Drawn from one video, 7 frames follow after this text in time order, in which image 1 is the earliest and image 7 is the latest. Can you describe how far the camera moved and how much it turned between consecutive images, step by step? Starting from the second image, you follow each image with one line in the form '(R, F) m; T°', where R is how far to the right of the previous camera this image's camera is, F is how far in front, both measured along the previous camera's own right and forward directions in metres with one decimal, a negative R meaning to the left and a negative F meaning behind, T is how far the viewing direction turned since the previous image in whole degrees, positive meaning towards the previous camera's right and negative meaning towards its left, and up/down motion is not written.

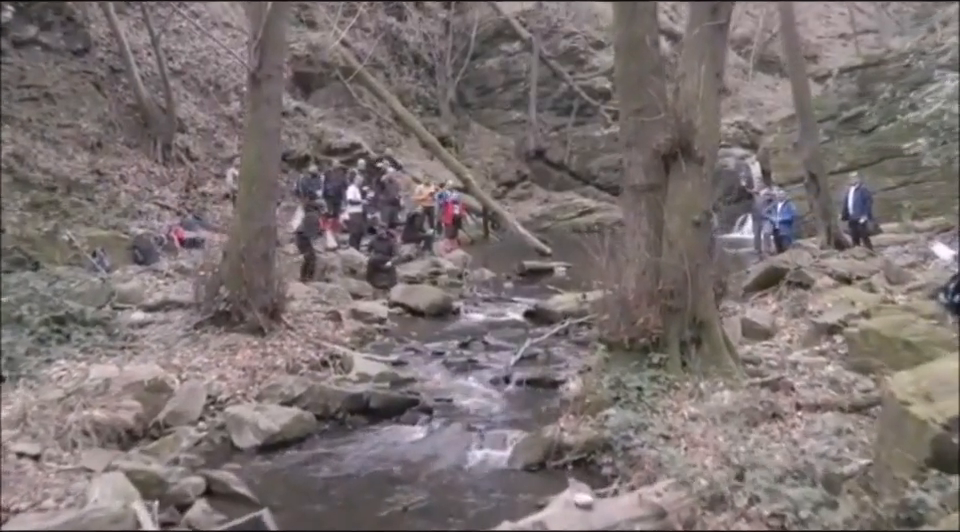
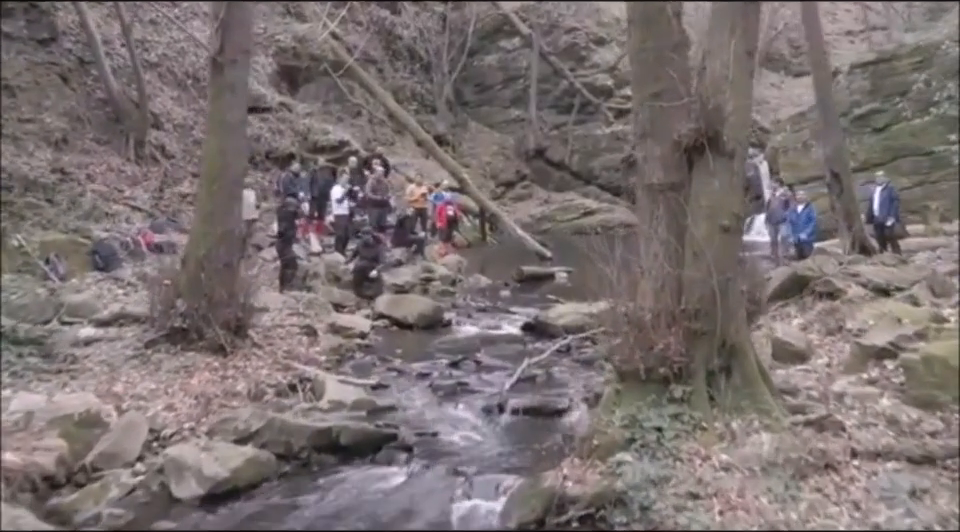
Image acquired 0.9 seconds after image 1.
(+0.1, +1.3) m; 0°
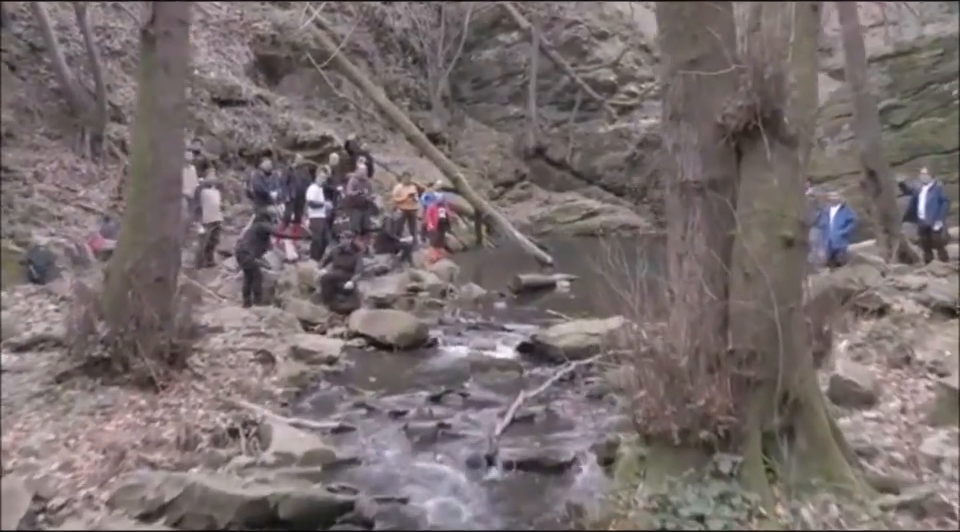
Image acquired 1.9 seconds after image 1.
(+0.1, +1.8) m; 0°
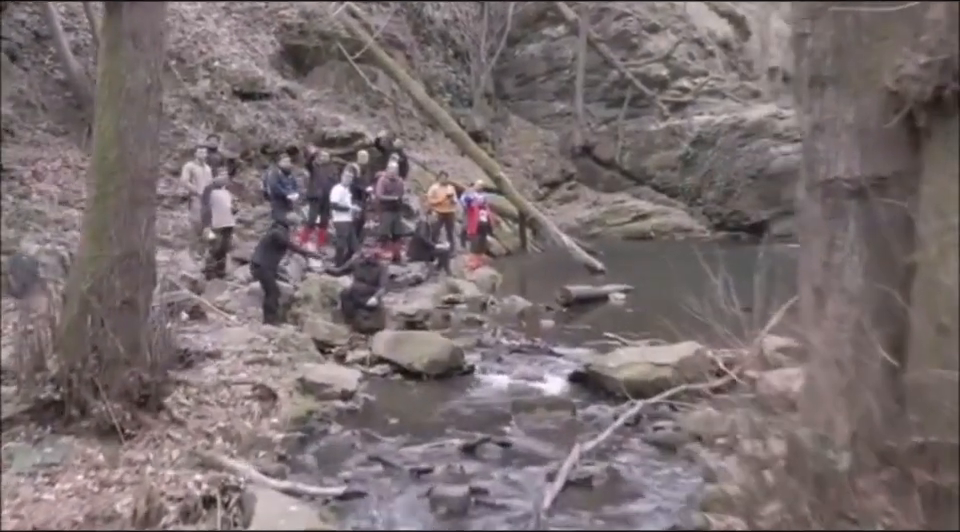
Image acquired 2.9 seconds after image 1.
(0.0, +1.7) m; -3°
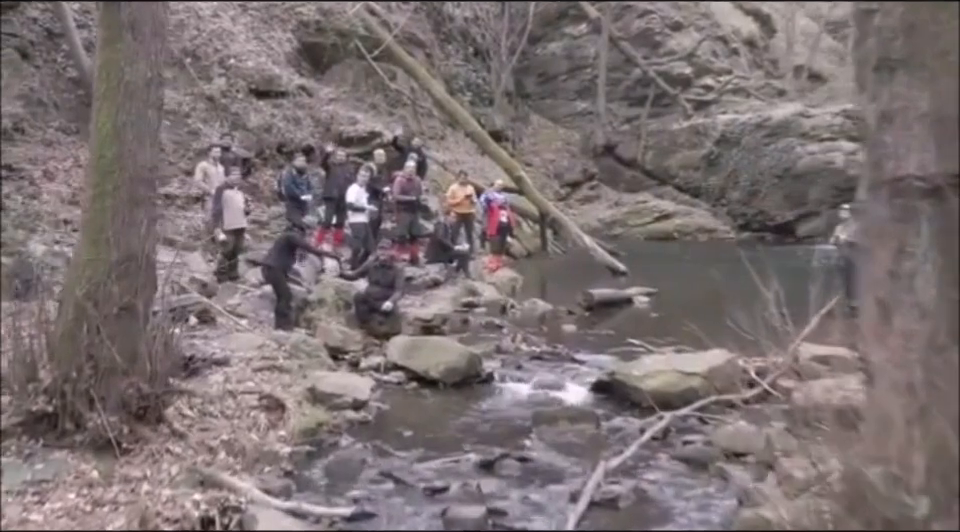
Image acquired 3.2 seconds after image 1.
(0.0, +0.4) m; -1°
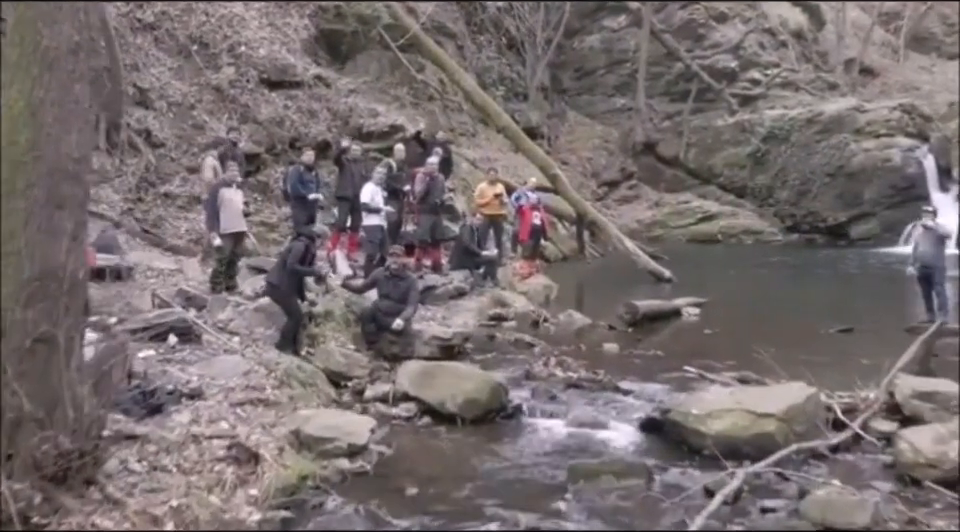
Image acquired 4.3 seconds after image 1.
(+0.1, +1.5) m; -2°
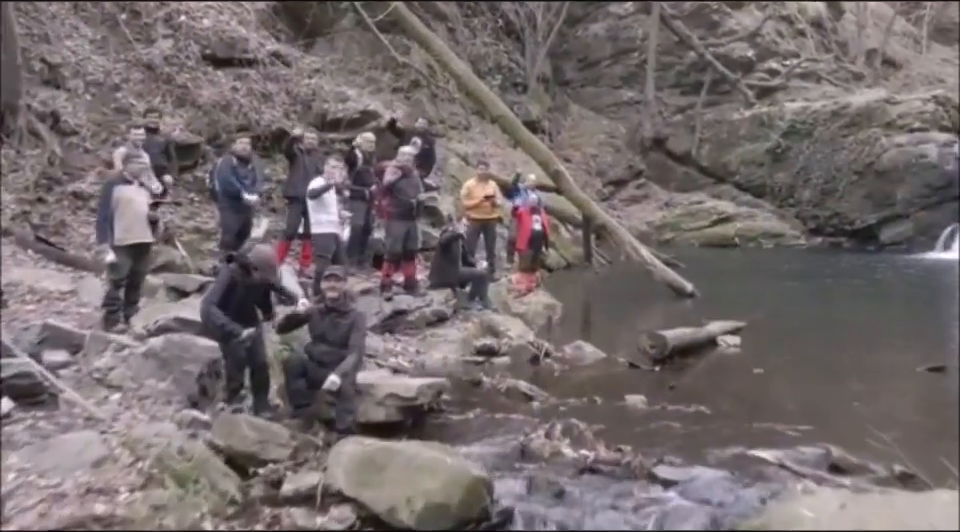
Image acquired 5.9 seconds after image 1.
(+0.2, +2.7) m; 0°
